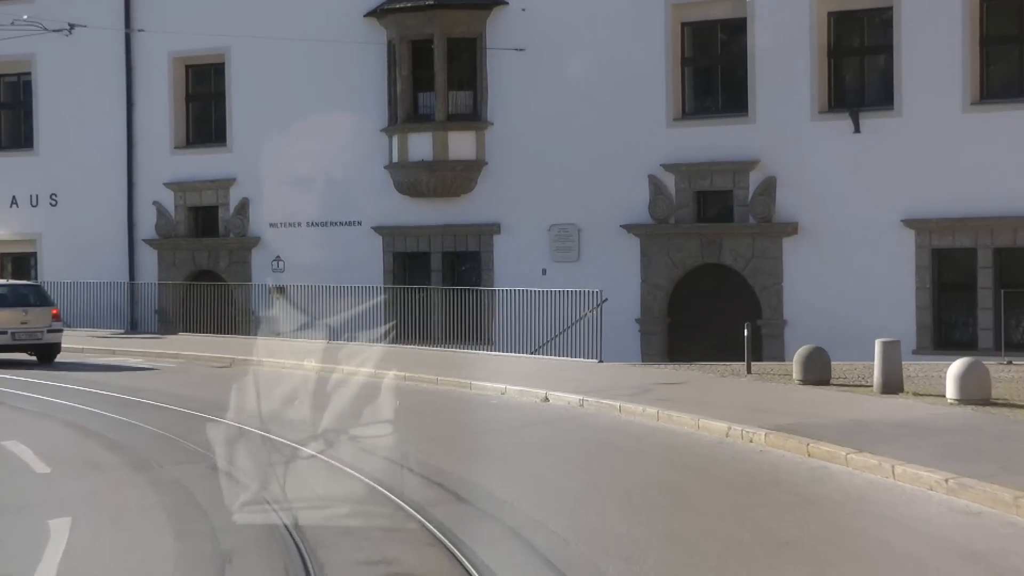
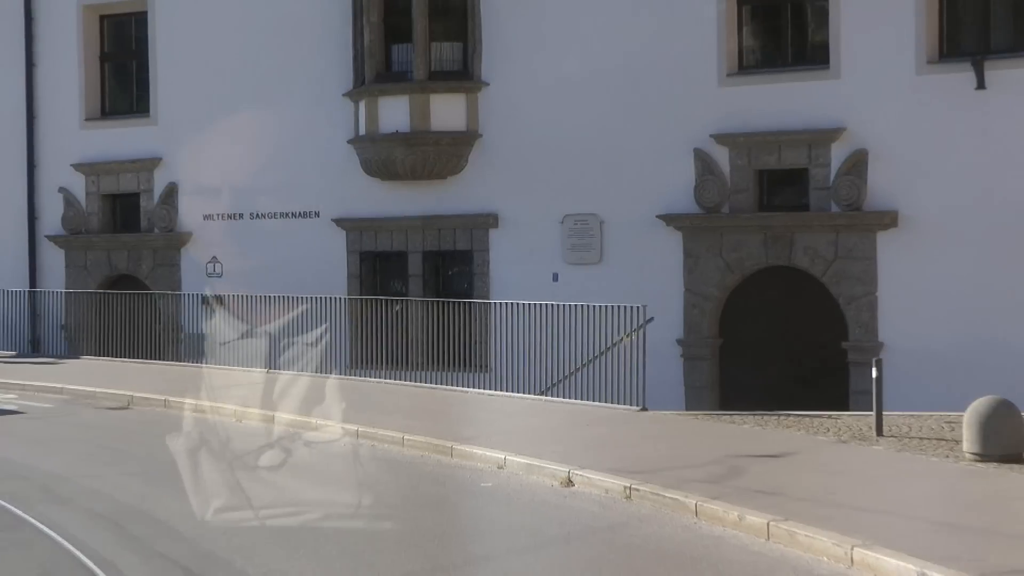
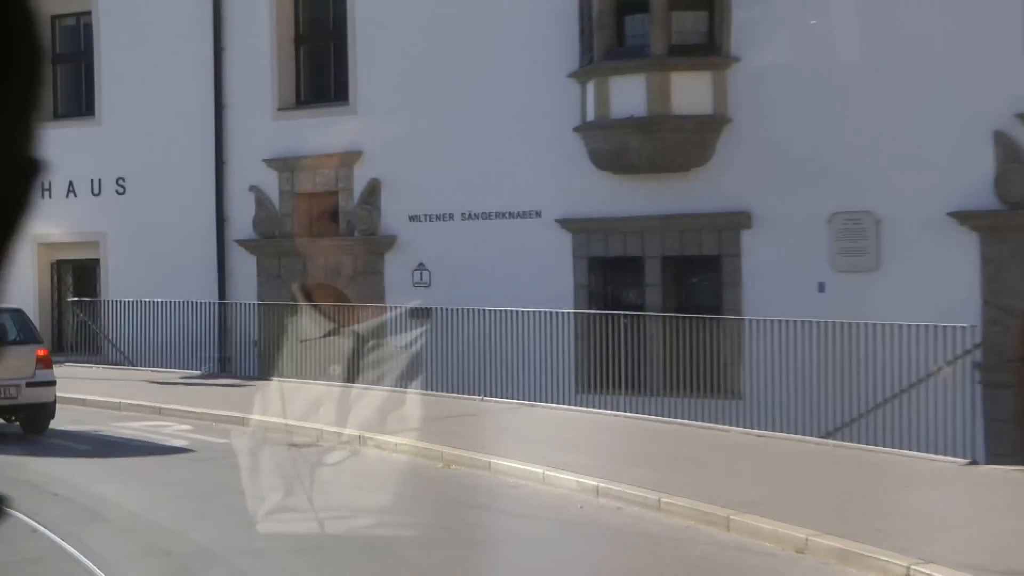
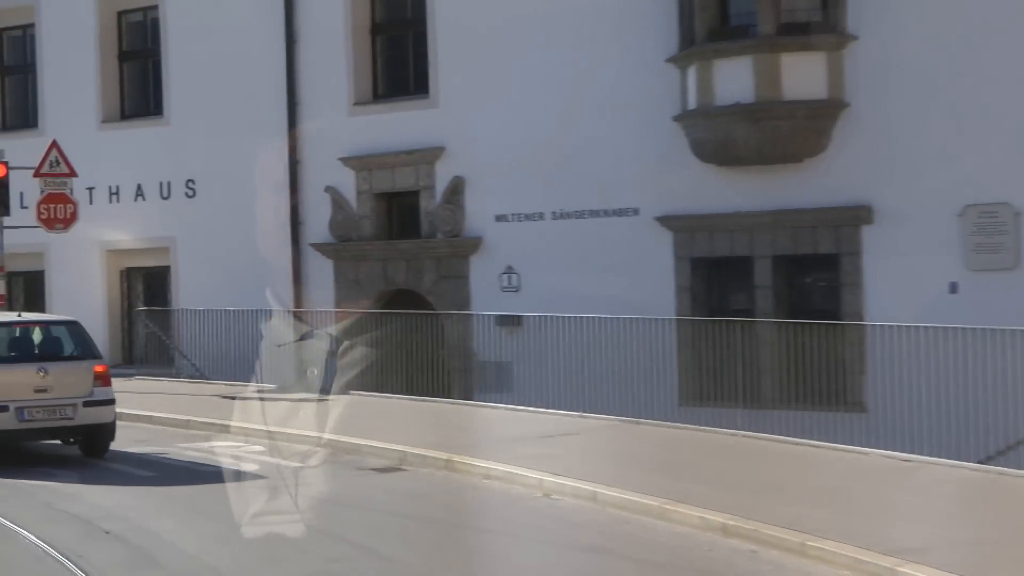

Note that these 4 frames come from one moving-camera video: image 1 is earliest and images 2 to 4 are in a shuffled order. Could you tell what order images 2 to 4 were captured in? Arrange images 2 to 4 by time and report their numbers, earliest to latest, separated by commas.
2, 3, 4
